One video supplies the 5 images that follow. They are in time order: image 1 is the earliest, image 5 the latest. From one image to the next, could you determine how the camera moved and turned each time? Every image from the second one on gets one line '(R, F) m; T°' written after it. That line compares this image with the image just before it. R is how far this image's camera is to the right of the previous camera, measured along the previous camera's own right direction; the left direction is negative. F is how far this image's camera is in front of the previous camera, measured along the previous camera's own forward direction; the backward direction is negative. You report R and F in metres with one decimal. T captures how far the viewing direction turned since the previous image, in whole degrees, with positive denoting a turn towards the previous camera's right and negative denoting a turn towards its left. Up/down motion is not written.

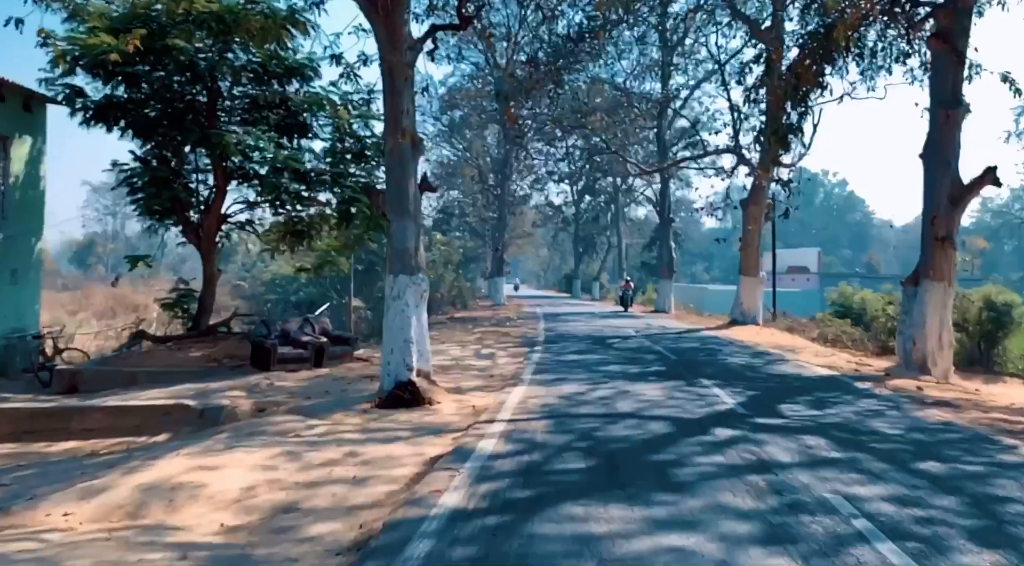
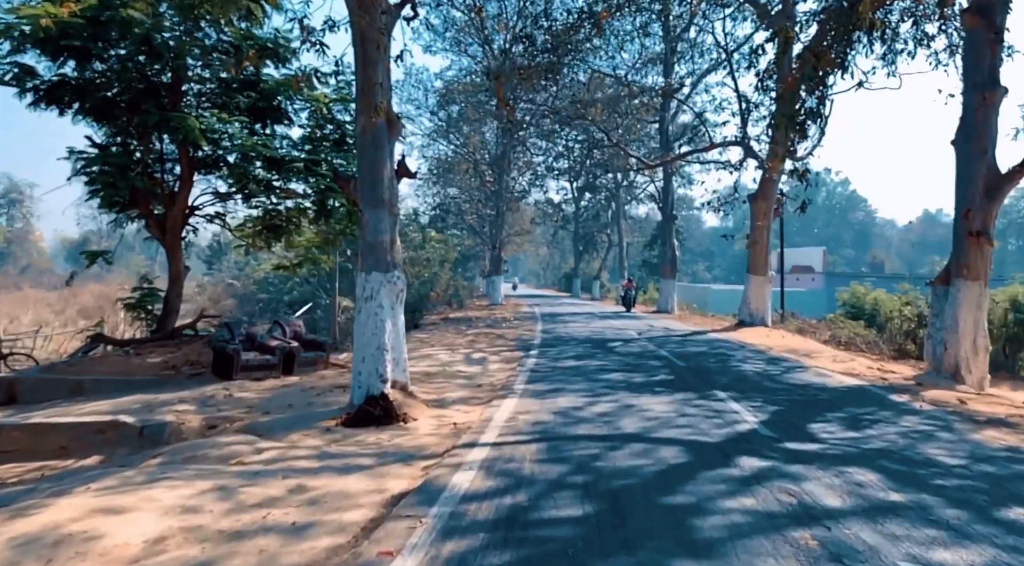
(+0.2, +1.6) m; 0°
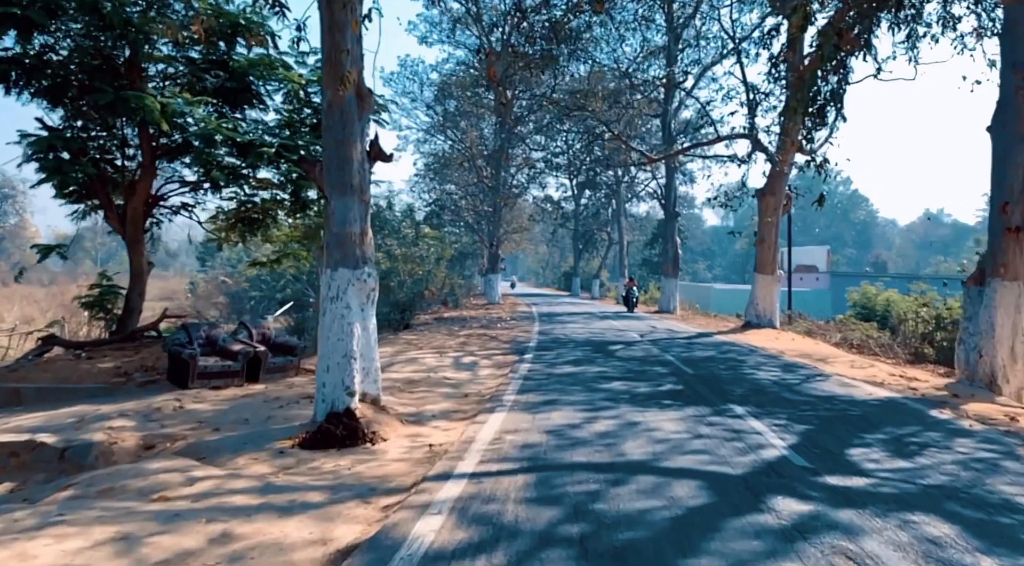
(+0.2, +1.5) m; 0°
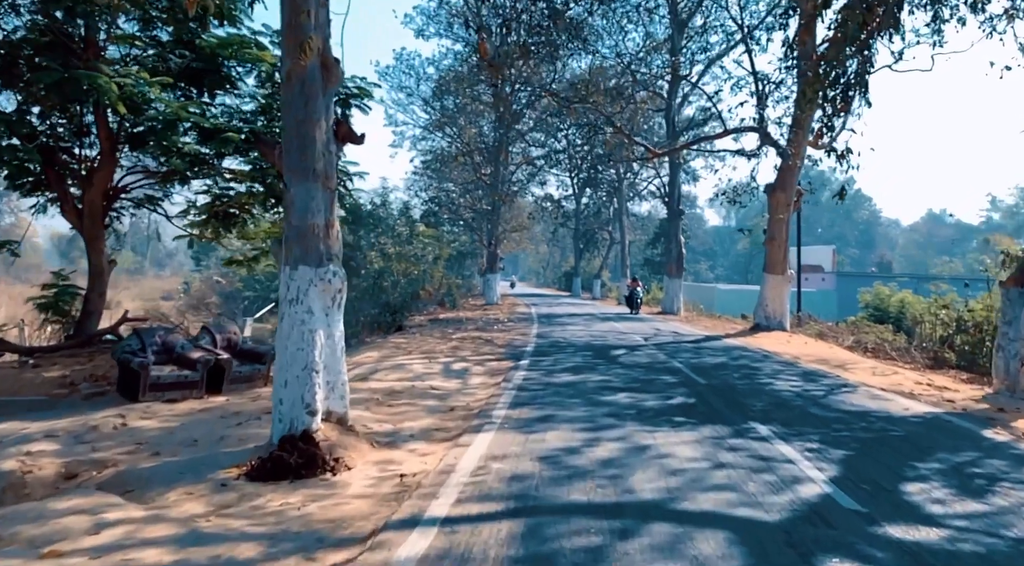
(+0.1, +1.4) m; 0°
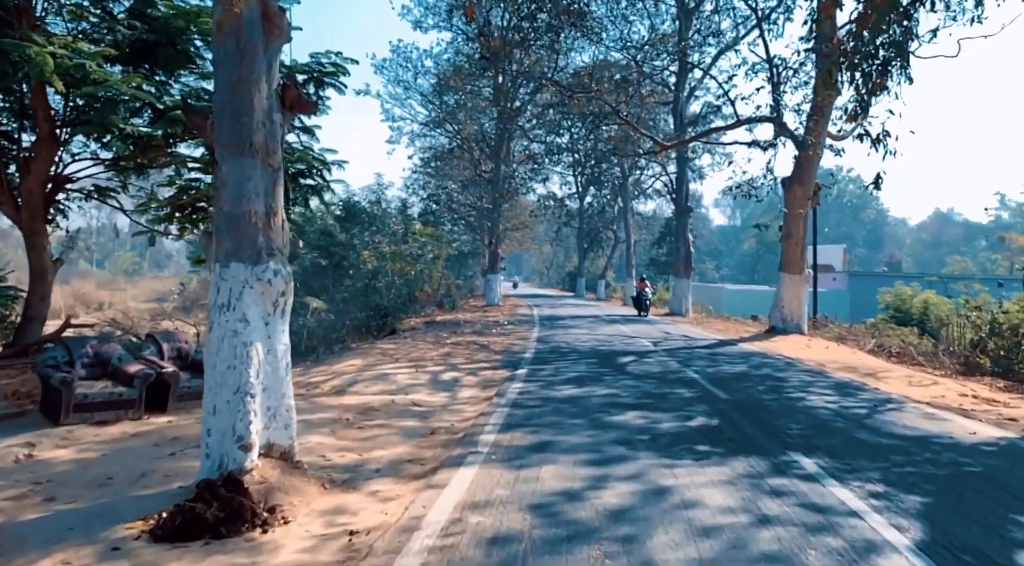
(+0.2, +1.7) m; 0°
